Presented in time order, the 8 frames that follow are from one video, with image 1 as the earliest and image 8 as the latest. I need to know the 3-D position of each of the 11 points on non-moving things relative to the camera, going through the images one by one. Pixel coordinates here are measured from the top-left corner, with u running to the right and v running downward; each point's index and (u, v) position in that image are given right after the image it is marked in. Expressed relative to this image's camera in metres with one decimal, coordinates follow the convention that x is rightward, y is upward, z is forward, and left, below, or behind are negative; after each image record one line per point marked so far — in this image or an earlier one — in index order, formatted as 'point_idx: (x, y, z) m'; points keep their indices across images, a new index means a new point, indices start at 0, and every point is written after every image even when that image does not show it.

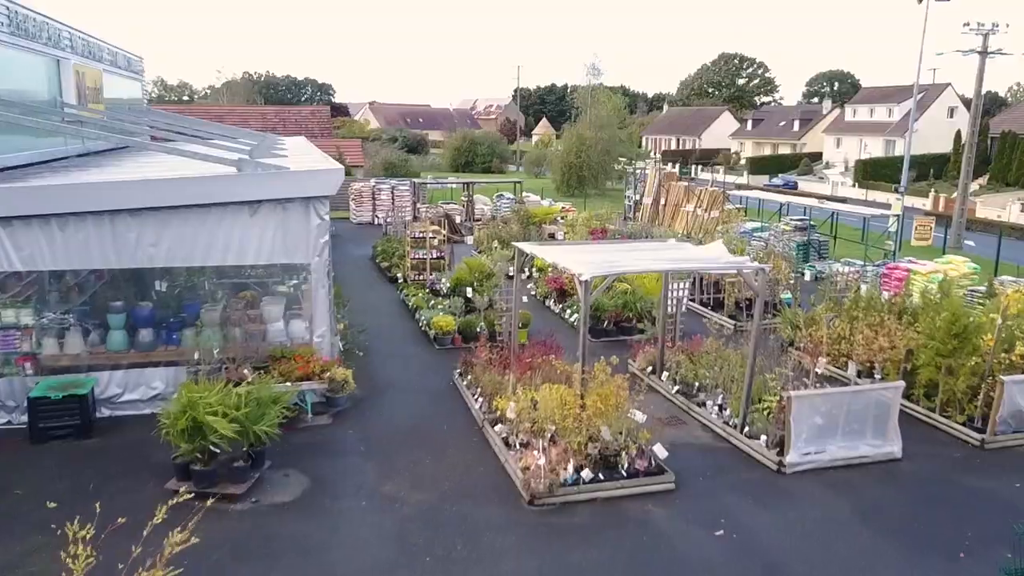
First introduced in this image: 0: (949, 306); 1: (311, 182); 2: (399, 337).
0: (+5.1, -0.2, +9.5) m
1: (-2.3, +1.2, +9.4) m
2: (-1.8, -0.8, +12.9) m
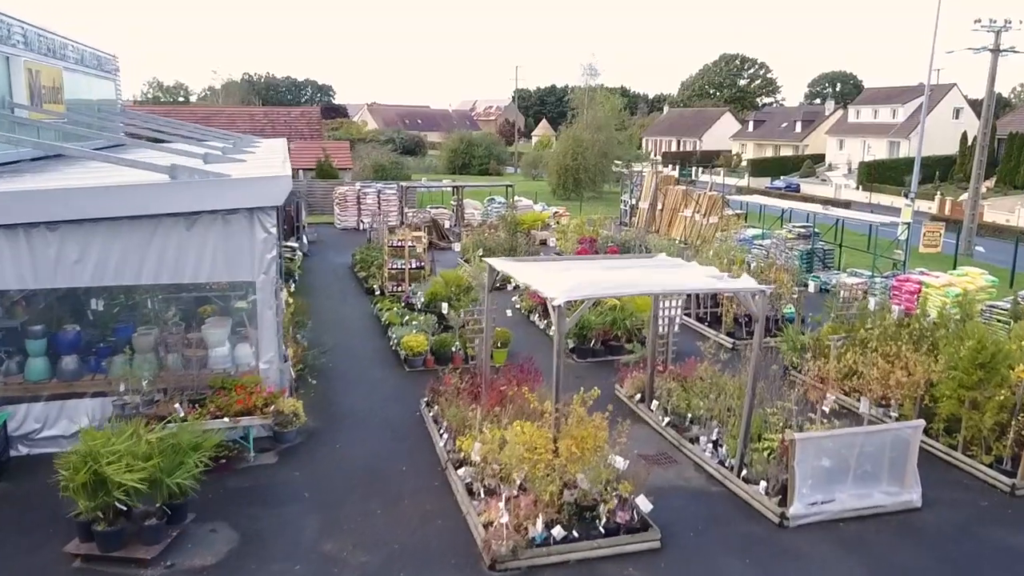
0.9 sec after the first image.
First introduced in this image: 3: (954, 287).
0: (+4.7, -0.5, +8.4) m
1: (-2.6, +1.0, +8.4) m
2: (-2.1, -1.0, +11.8) m
3: (+7.2, 0.0, +13.3) m
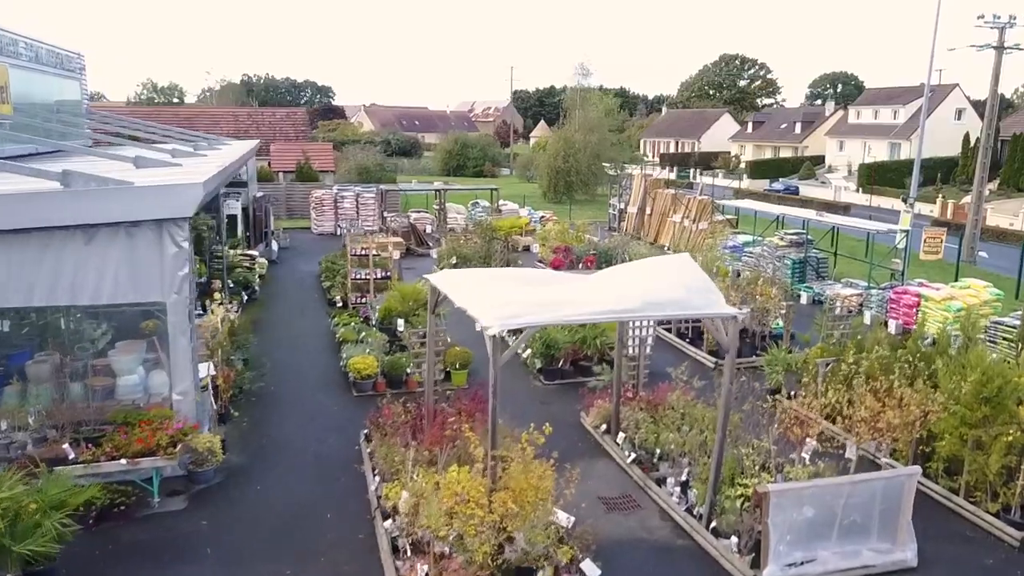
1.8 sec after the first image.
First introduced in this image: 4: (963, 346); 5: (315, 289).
0: (+4.2, -0.7, +7.4) m
1: (-3.2, +0.8, +7.4) m
2: (-2.6, -1.2, +10.8) m
3: (+6.7, -0.2, +12.3) m
4: (+4.7, -0.6, +8.6) m
5: (-4.1, 0.0, +16.8) m
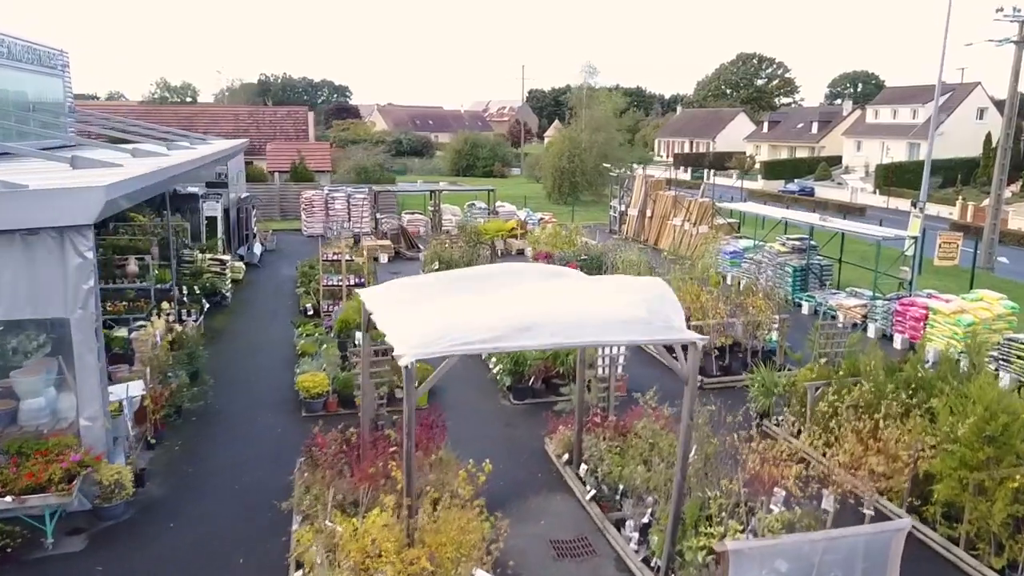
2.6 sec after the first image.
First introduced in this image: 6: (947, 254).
0: (+3.7, -0.8, +6.5) m
1: (-3.7, +0.7, +6.6) m
2: (-3.0, -1.3, +10.1) m
3: (+6.3, -0.4, +11.3) m
4: (+4.3, -0.8, +7.7) m
5: (-4.4, -0.1, +16.1) m
6: (+9.4, +0.7, +17.6) m
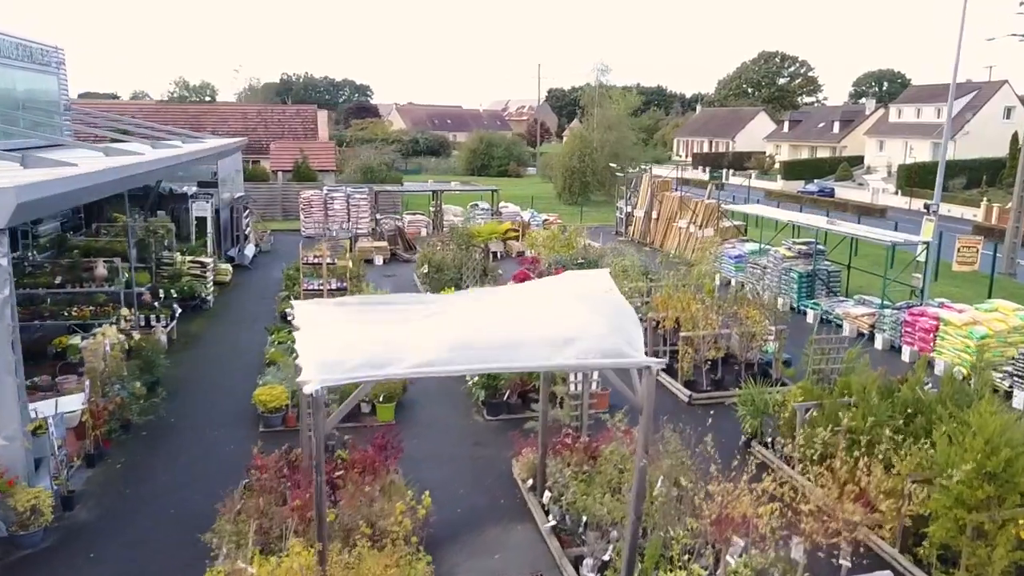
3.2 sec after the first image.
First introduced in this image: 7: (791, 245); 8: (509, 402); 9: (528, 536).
0: (+3.3, -0.9, +5.8) m
1: (-4.1, +0.6, +6.1) m
2: (-3.4, -1.4, +9.5) m
3: (+6.0, -0.5, +10.5) m
4: (+3.9, -0.9, +6.9) m
5: (-4.6, -0.2, +15.6) m
6: (+9.3, +0.6, +16.7) m
7: (+5.0, +0.8, +14.7) m
8: (0.0, -1.3, +9.4) m
9: (+0.1, -2.1, +6.9) m
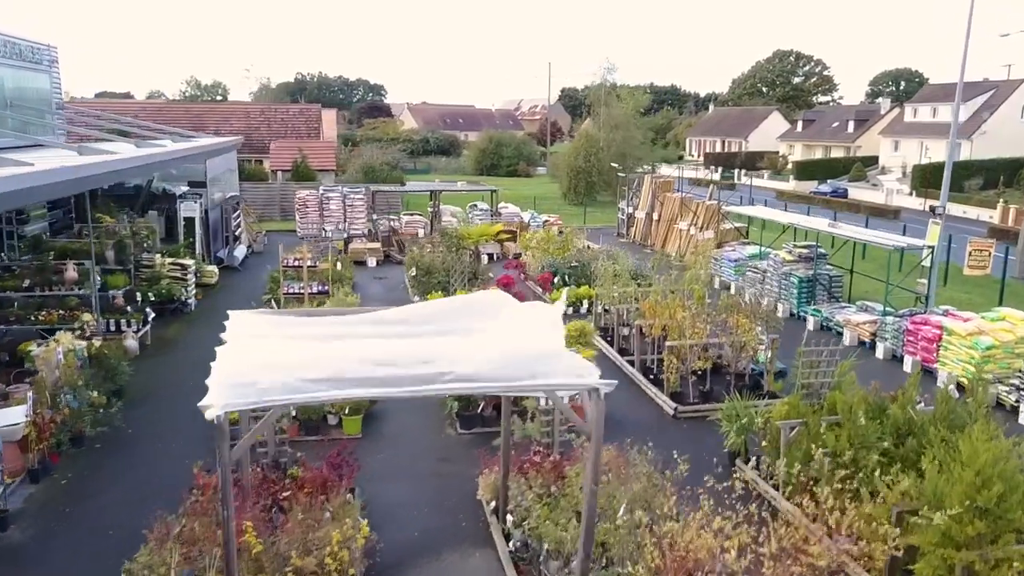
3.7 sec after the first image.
0: (+2.9, -1.0, +5.2) m
1: (-4.4, +0.5, +5.7) m
2: (-3.6, -1.5, +9.1) m
3: (+5.7, -0.6, +9.9) m
4: (+3.6, -1.0, +6.4) m
5: (-4.7, -0.2, +15.2) m
6: (+9.1, +0.5, +16.1) m
7: (+4.8, +0.7, +14.1) m
8: (-0.3, -1.4, +8.9) m
9: (-0.2, -2.2, +6.4) m
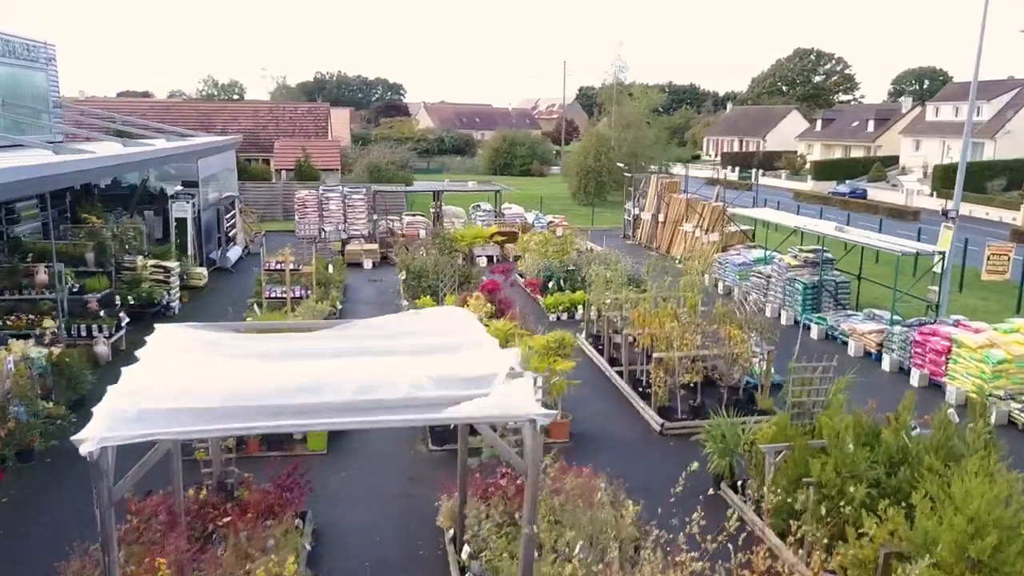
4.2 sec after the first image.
0: (+2.6, -1.1, +4.6) m
1: (-4.7, +0.5, +5.3) m
2: (-3.9, -1.5, +8.7) m
3: (+5.5, -0.7, +9.3) m
4: (+3.2, -1.1, +5.8) m
5: (-4.8, -0.3, +14.8) m
6: (+9.0, +0.4, +15.3) m
7: (+4.7, +0.6, +13.5) m
8: (-0.6, -1.5, +8.4) m
9: (-0.5, -2.2, +5.9) m
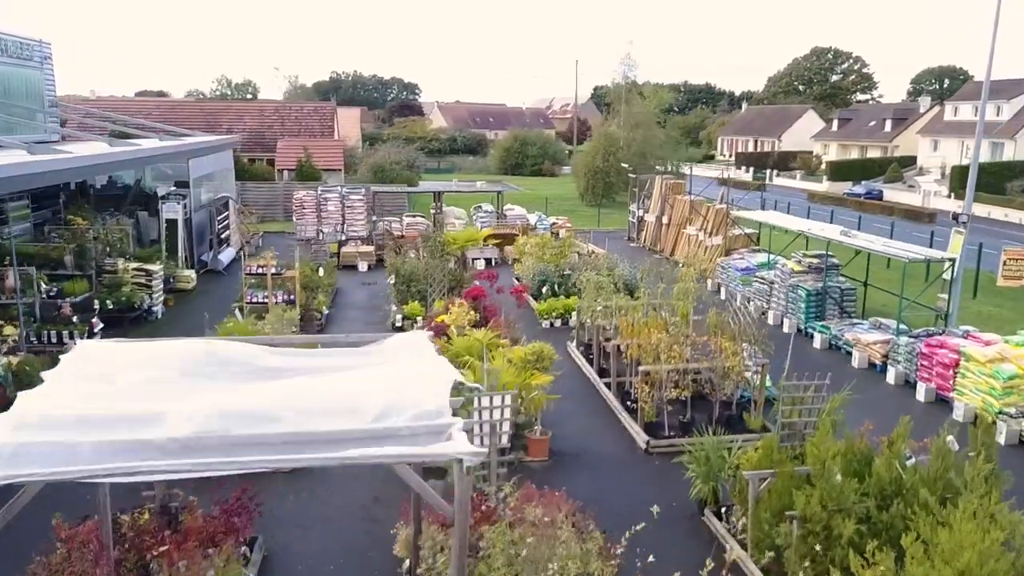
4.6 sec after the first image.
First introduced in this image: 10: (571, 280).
0: (+2.3, -1.2, +4.1) m
1: (-5.0, +0.4, +4.9) m
2: (-4.1, -1.6, +8.3) m
3: (+5.3, -0.8, +8.7) m
4: (+2.9, -1.2, +5.3) m
5: (-5.0, -0.4, +14.4) m
6: (+8.9, +0.2, +14.7) m
7: (+4.6, +0.5, +13.0) m
8: (-0.9, -1.6, +8.0) m
9: (-0.8, -2.3, +5.4) m
10: (+1.2, +0.2, +13.8) m
